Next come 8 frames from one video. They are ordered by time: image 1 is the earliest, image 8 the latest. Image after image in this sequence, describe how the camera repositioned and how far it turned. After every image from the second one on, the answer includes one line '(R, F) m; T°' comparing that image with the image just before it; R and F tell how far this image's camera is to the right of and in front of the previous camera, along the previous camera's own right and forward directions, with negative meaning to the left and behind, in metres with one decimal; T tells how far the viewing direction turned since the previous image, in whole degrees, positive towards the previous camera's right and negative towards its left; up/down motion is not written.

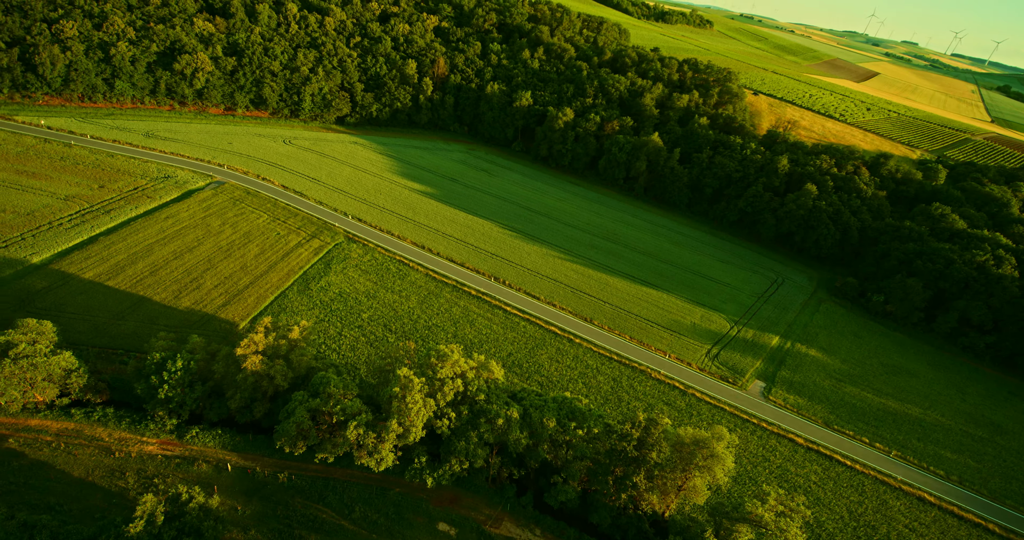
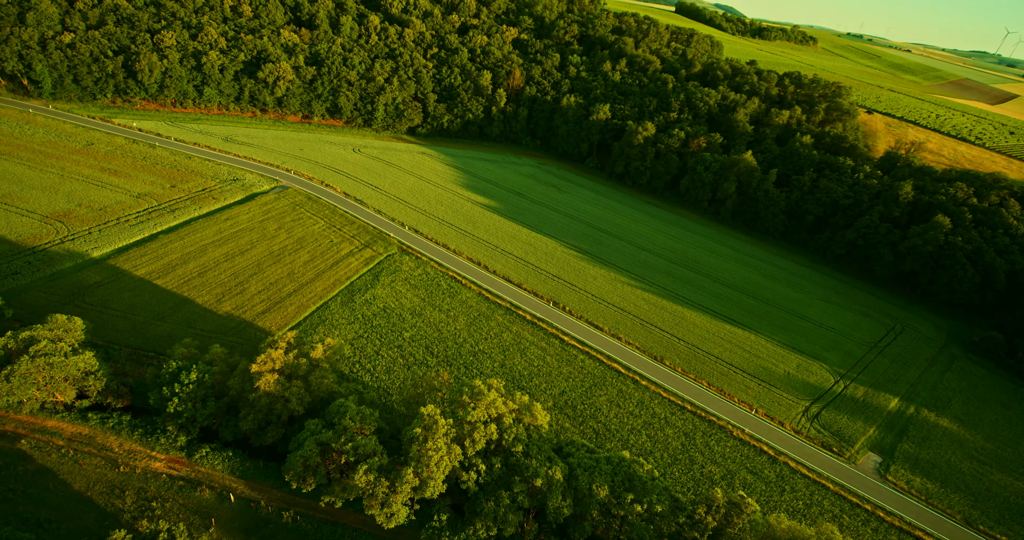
(+1.1, +5.7) m; -8°
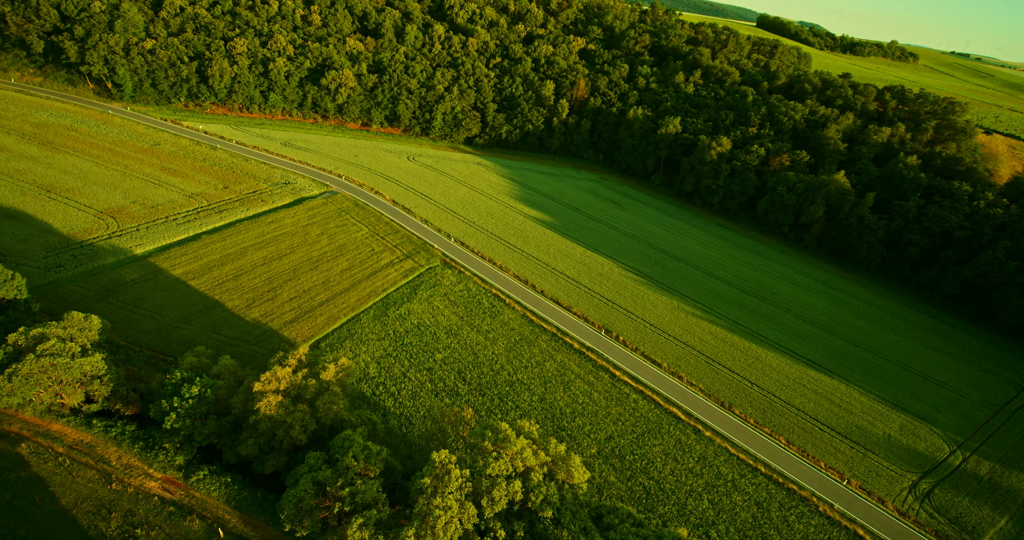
(+0.9, +4.8) m; -7°
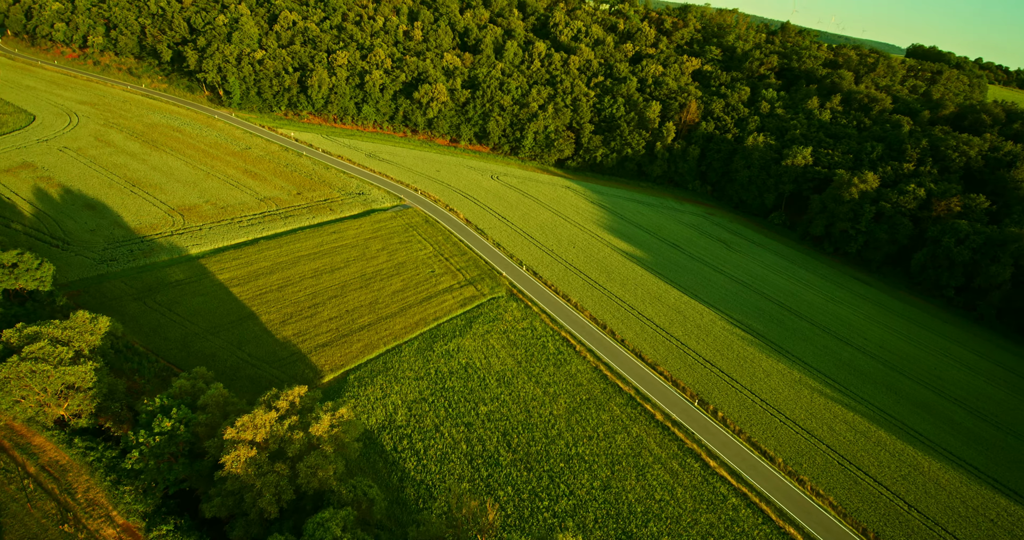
(+1.2, +7.9) m; -11°
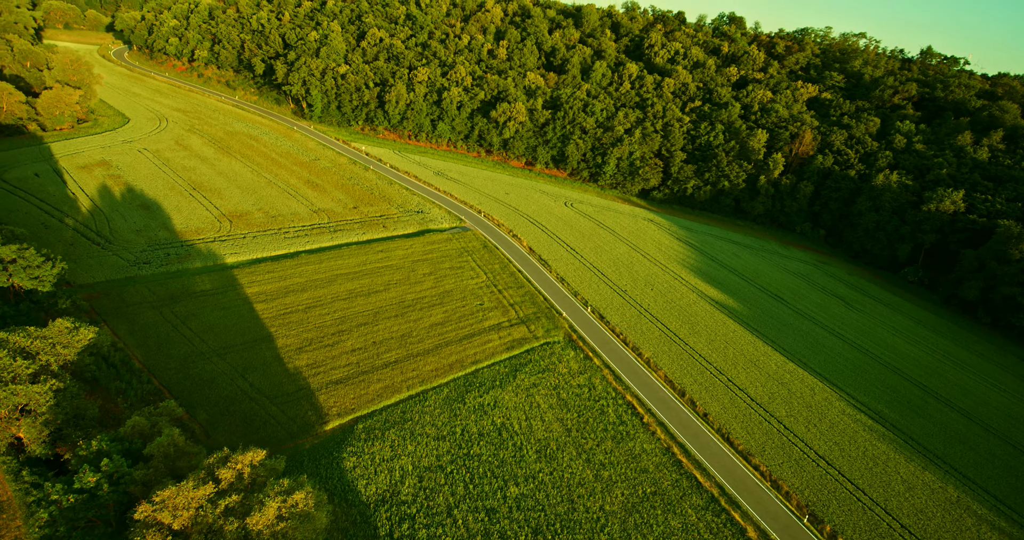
(+1.2, +7.1) m; -9°
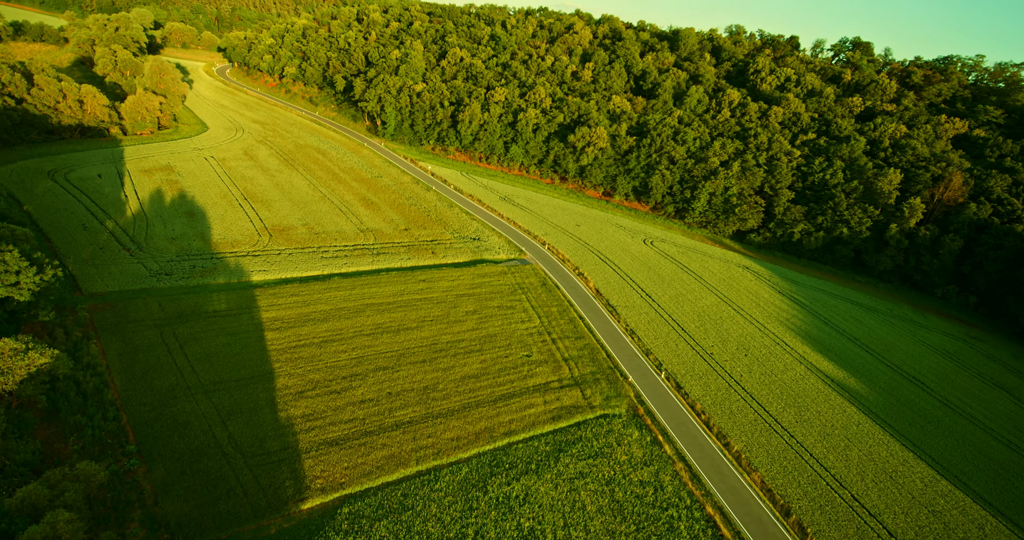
(+1.1, +7.1) m; -9°
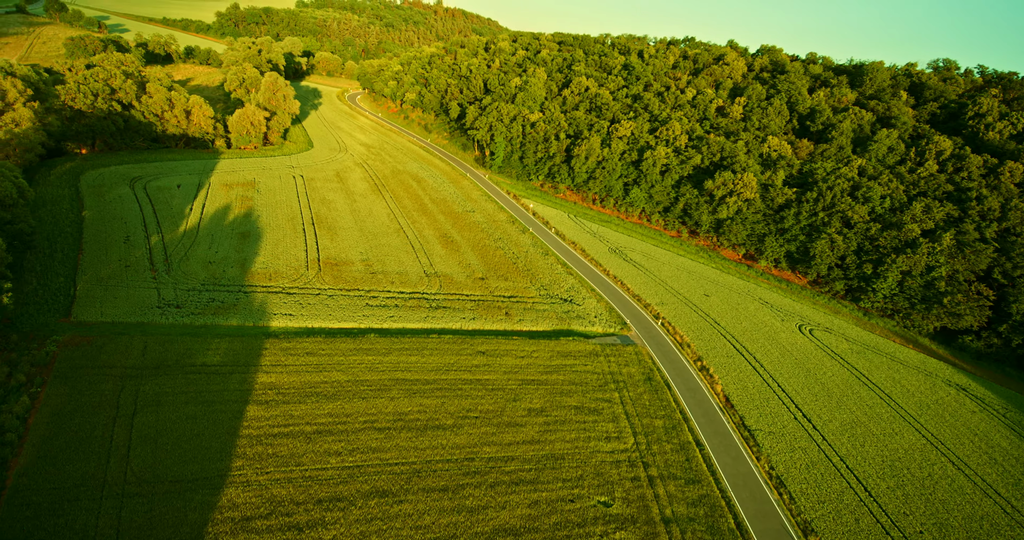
(+1.1, +10.9) m; -14°
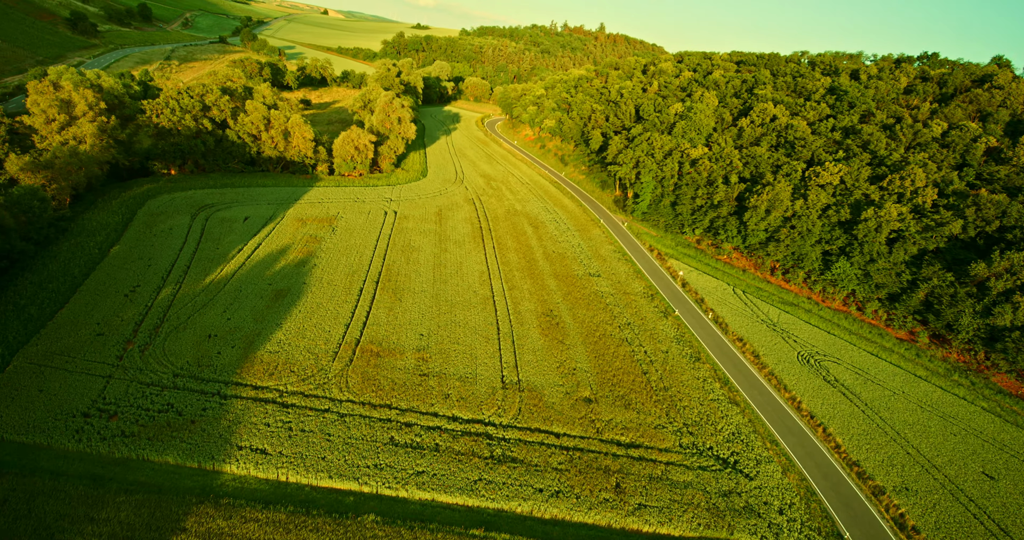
(+0.2, +13.8) m; -16°
